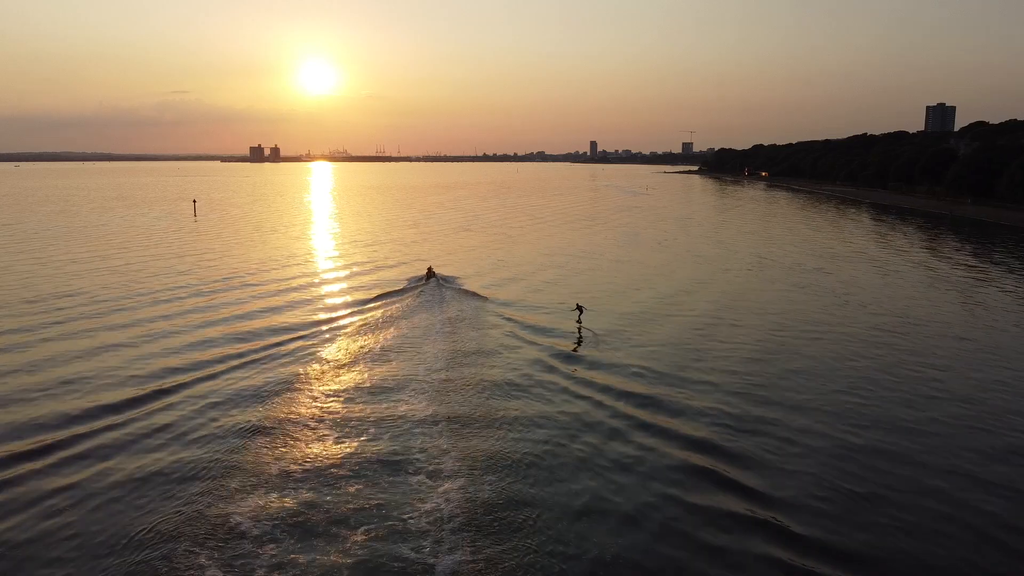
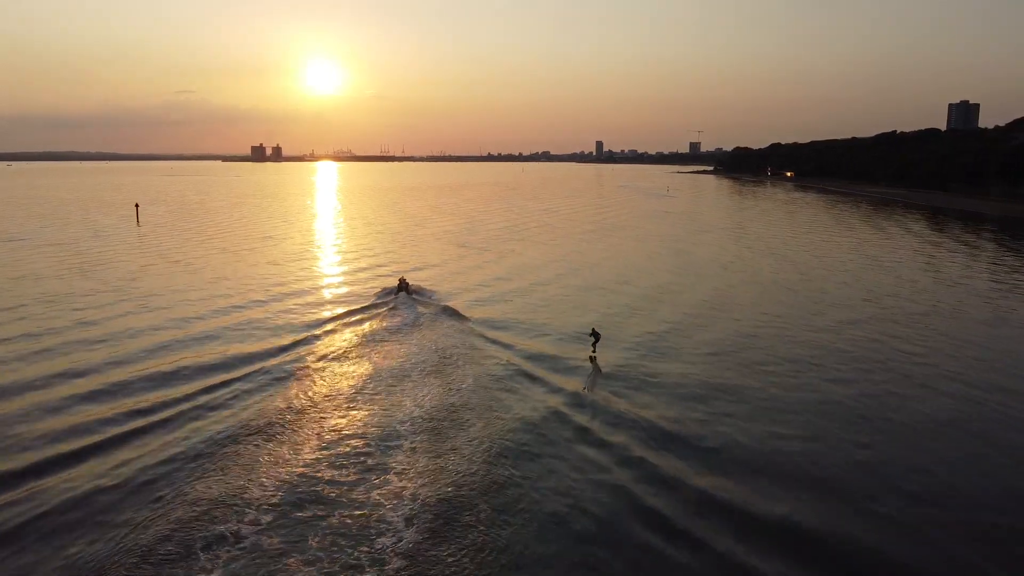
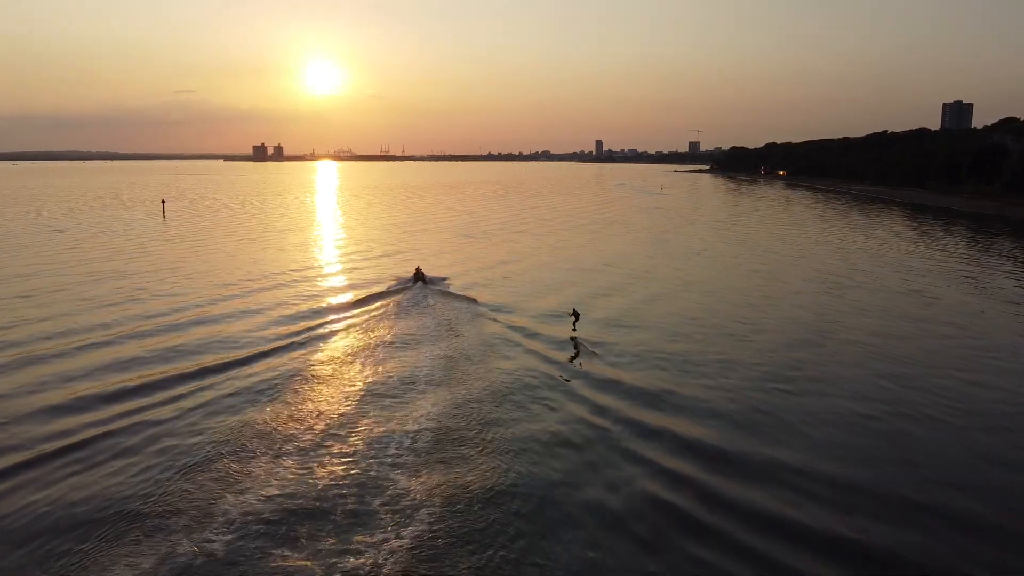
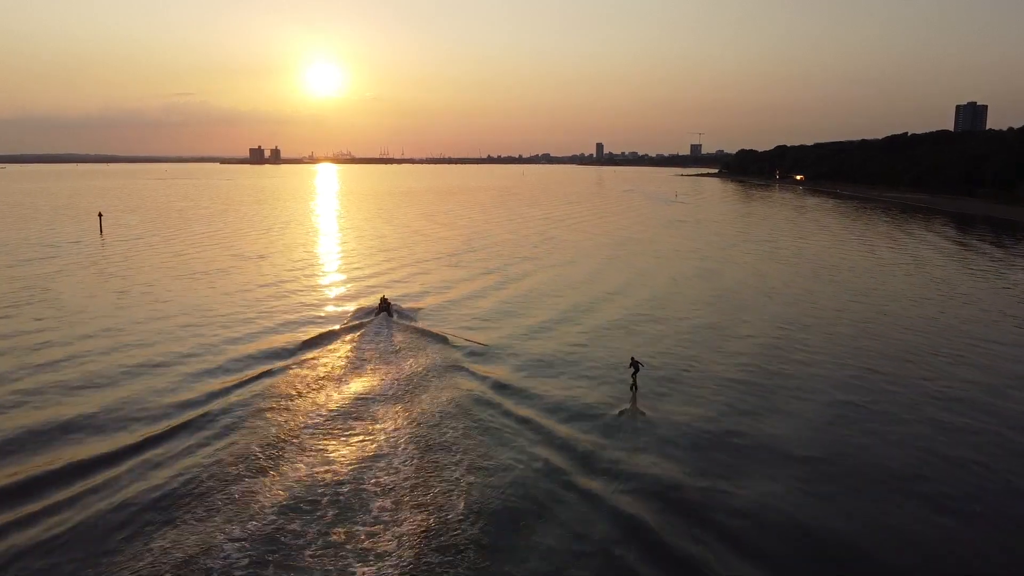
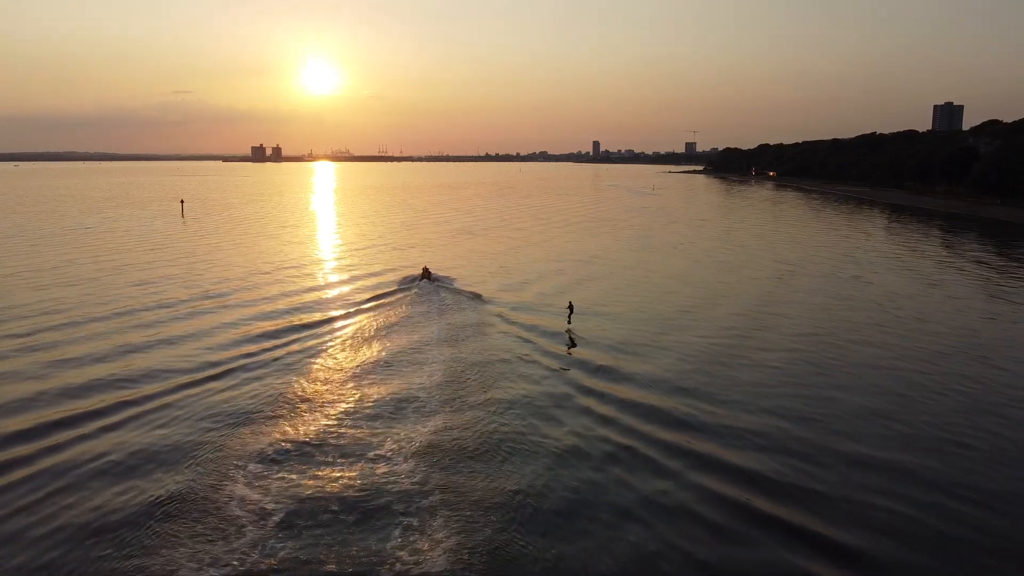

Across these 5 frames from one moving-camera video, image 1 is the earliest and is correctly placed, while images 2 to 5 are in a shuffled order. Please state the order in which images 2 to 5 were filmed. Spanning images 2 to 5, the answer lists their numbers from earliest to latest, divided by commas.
5, 3, 2, 4
